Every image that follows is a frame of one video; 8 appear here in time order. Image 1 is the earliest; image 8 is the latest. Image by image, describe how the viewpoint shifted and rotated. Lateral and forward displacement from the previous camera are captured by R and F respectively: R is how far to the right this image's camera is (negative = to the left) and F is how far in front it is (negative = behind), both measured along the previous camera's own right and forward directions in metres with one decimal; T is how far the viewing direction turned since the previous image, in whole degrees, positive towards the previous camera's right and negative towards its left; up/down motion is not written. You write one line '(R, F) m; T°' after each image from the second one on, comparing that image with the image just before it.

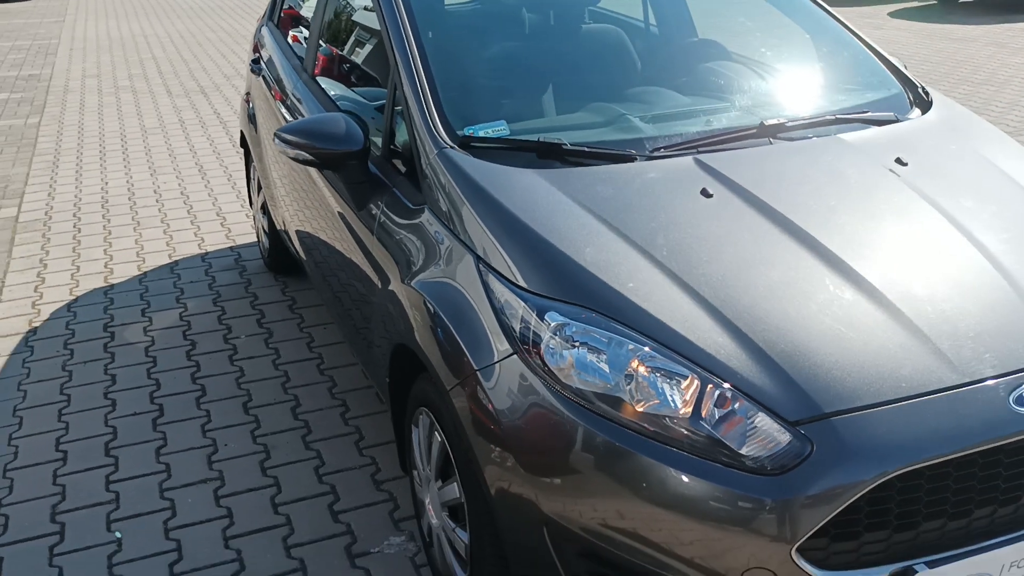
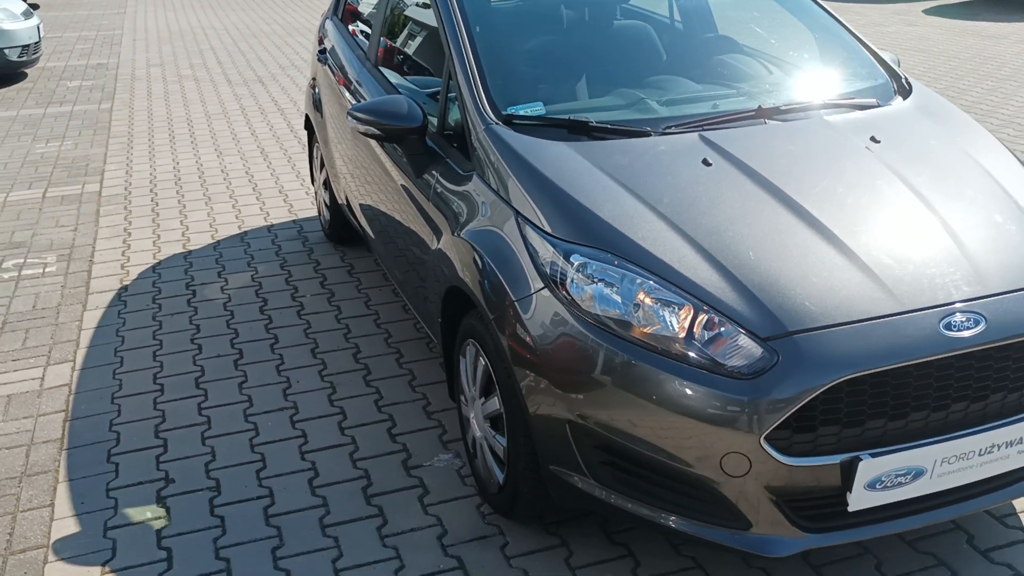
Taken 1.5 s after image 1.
(0.0, -0.5) m; -2°
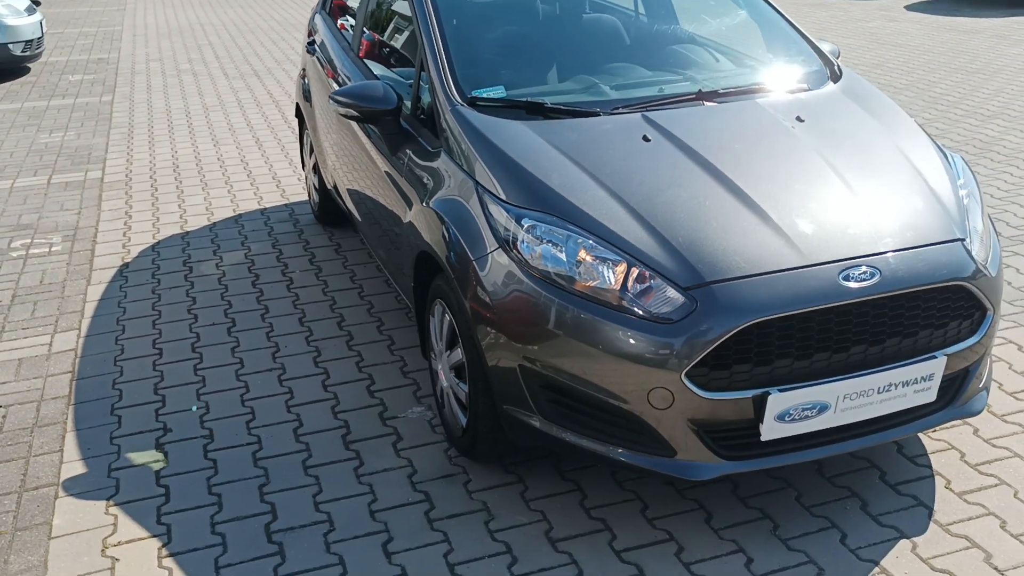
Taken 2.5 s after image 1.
(+0.1, -0.4) m; 0°
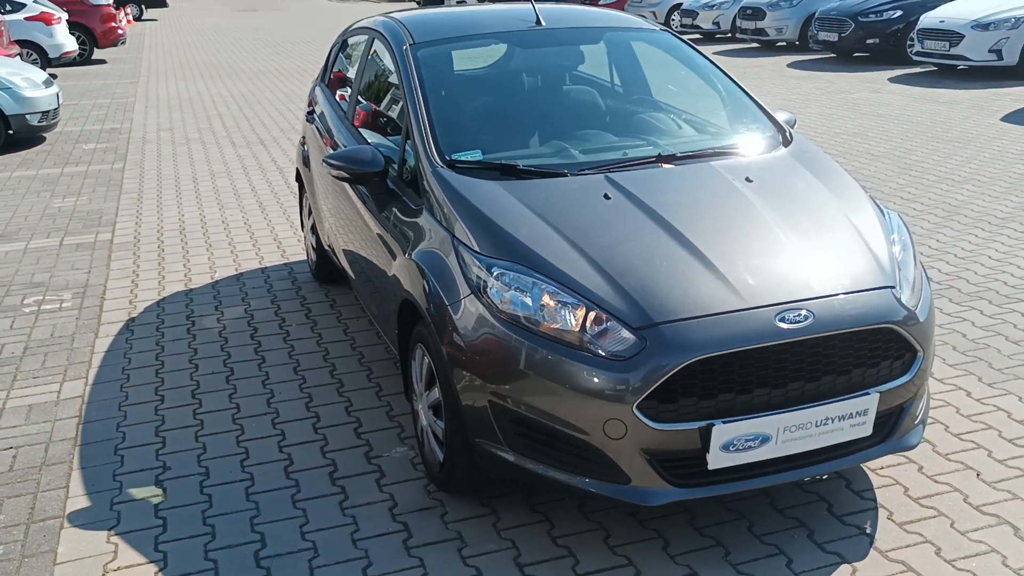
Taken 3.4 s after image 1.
(+0.1, -0.3) m; 0°
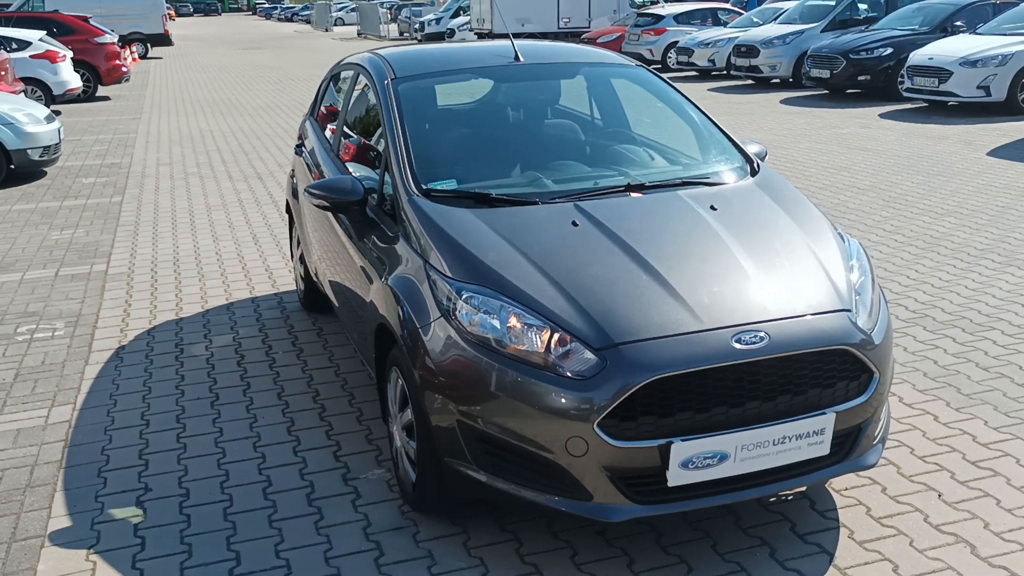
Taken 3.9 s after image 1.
(+0.1, -0.1) m; 0°
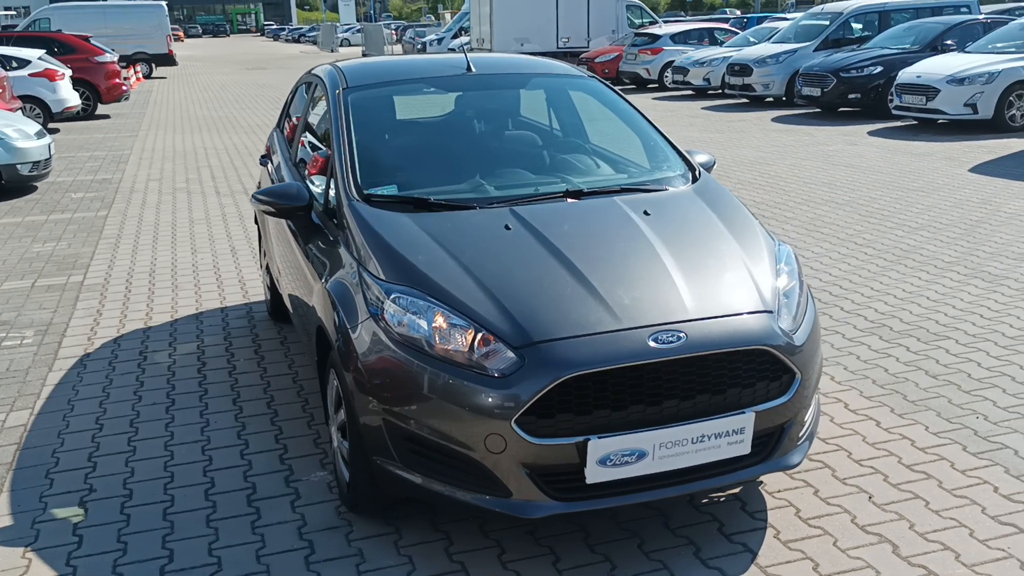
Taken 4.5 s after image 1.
(+0.3, -0.1) m; 0°
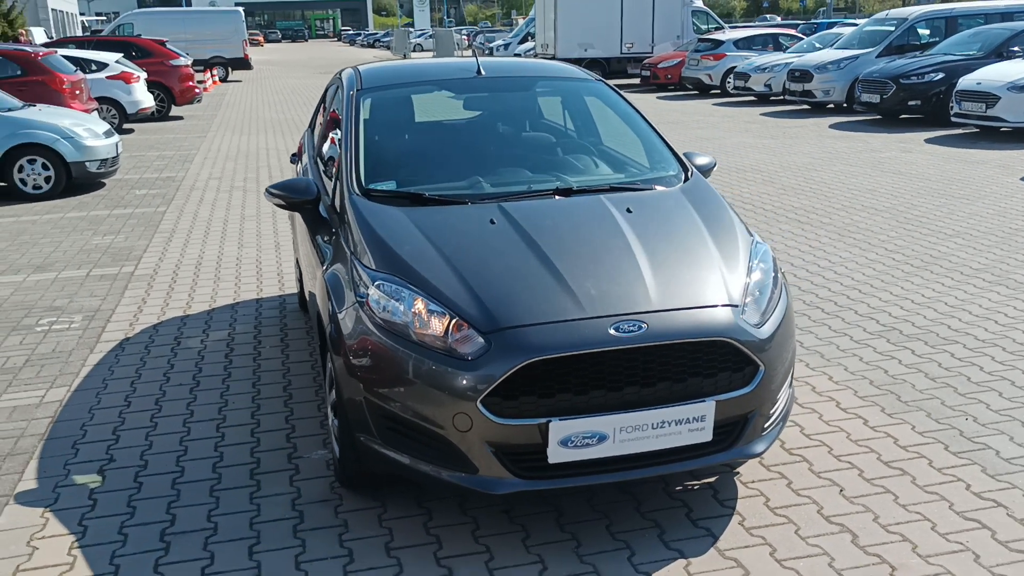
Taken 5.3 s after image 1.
(+0.4, -0.2) m; -4°
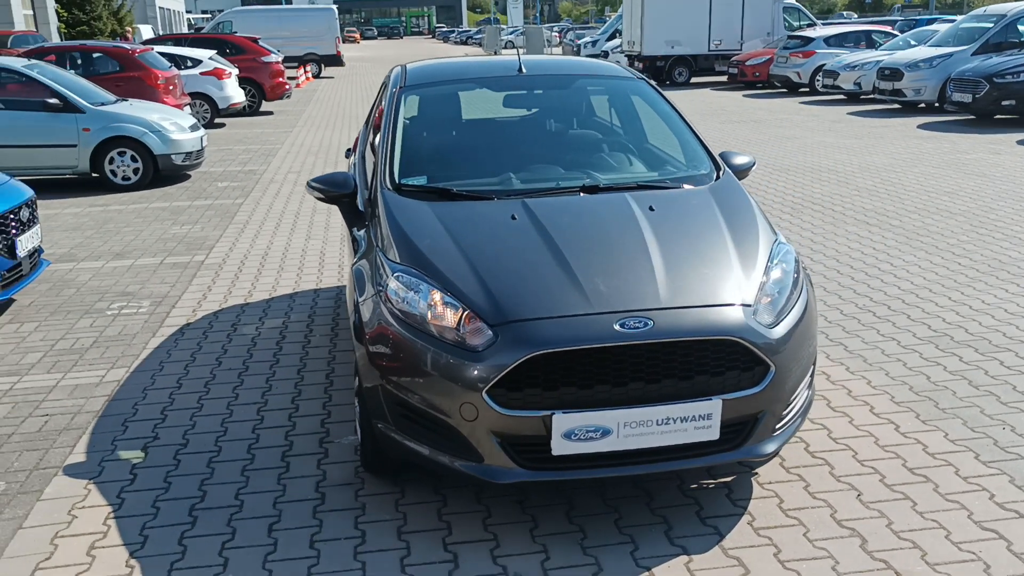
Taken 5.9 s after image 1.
(+0.3, -0.1) m; -5°
